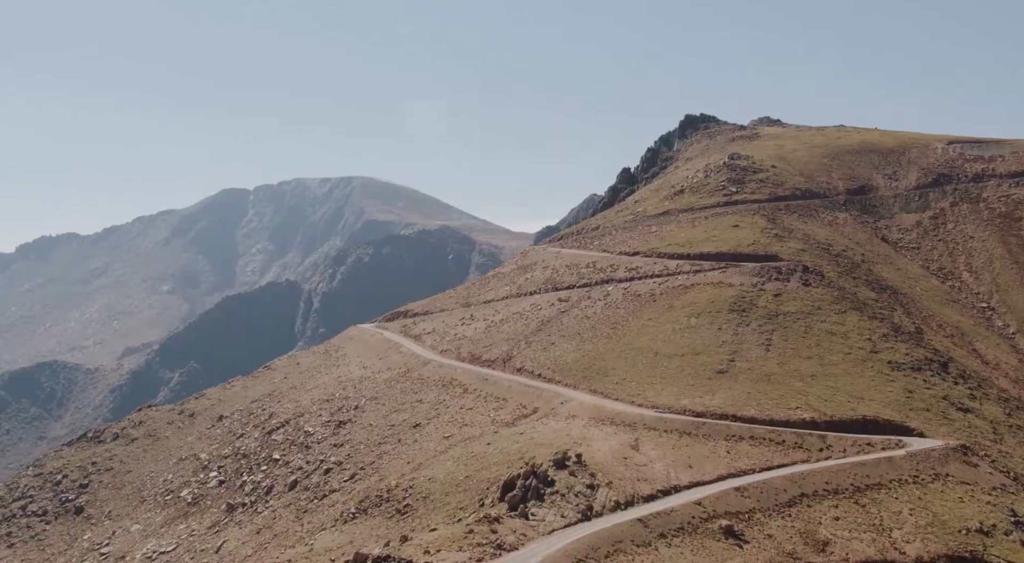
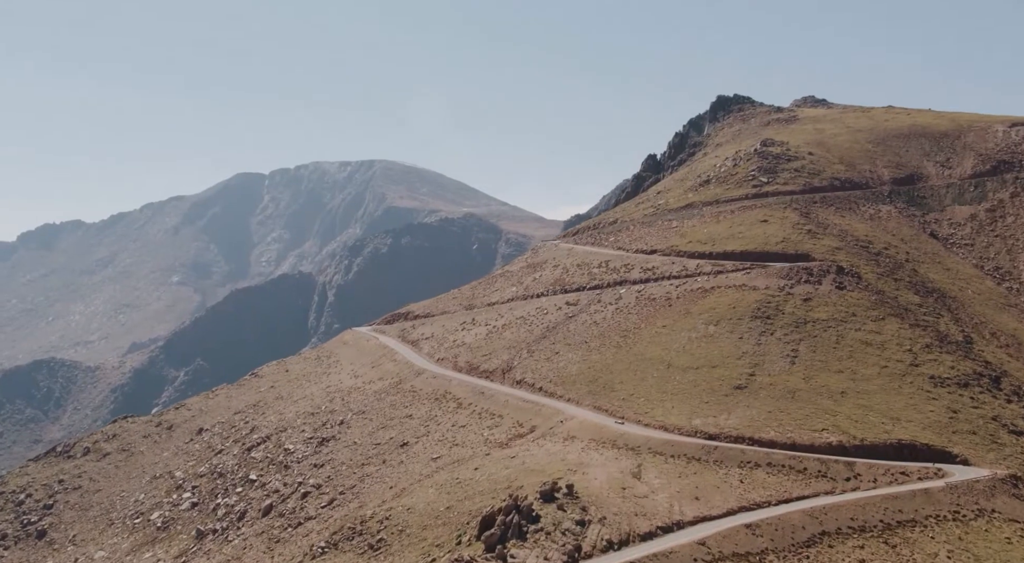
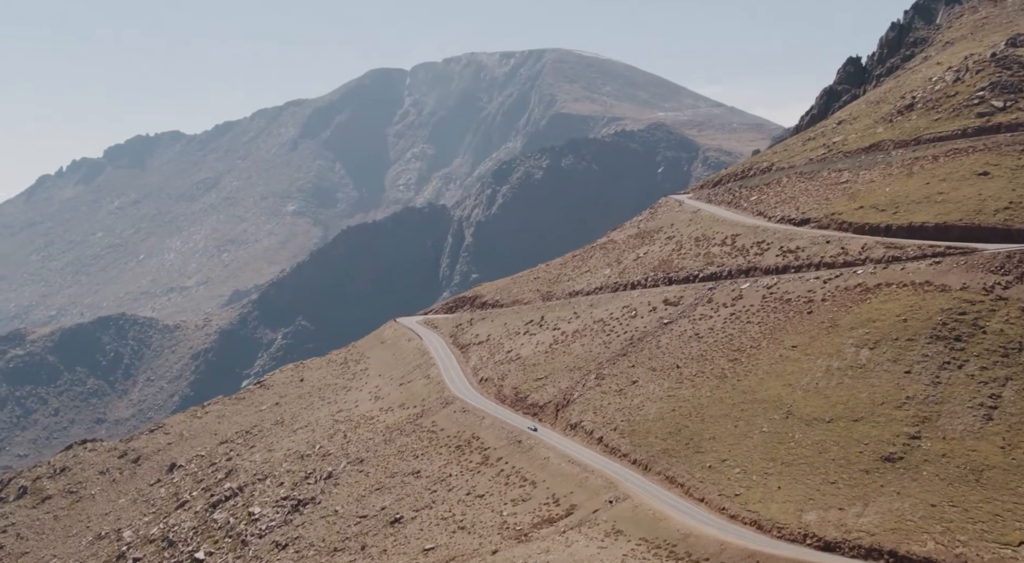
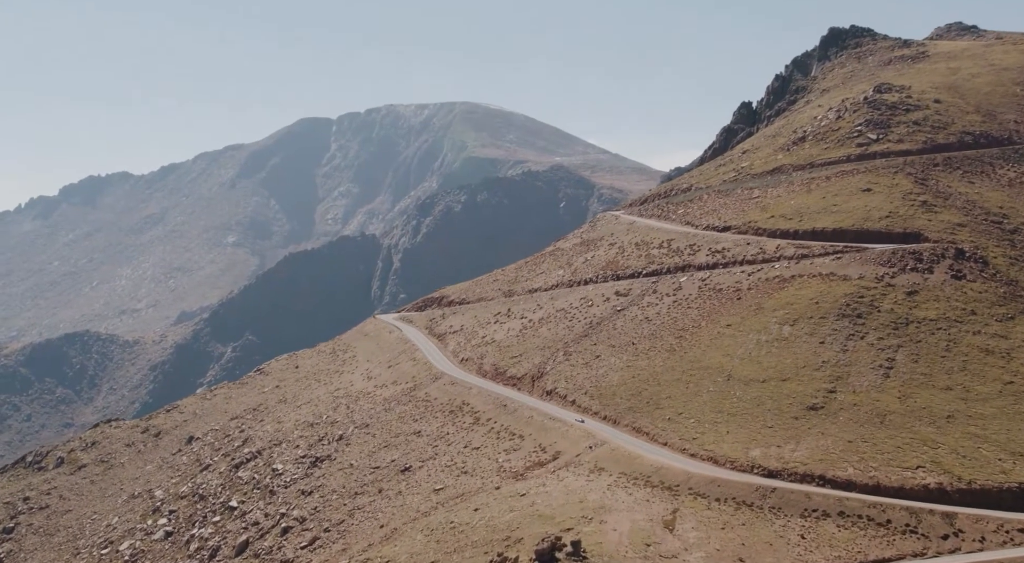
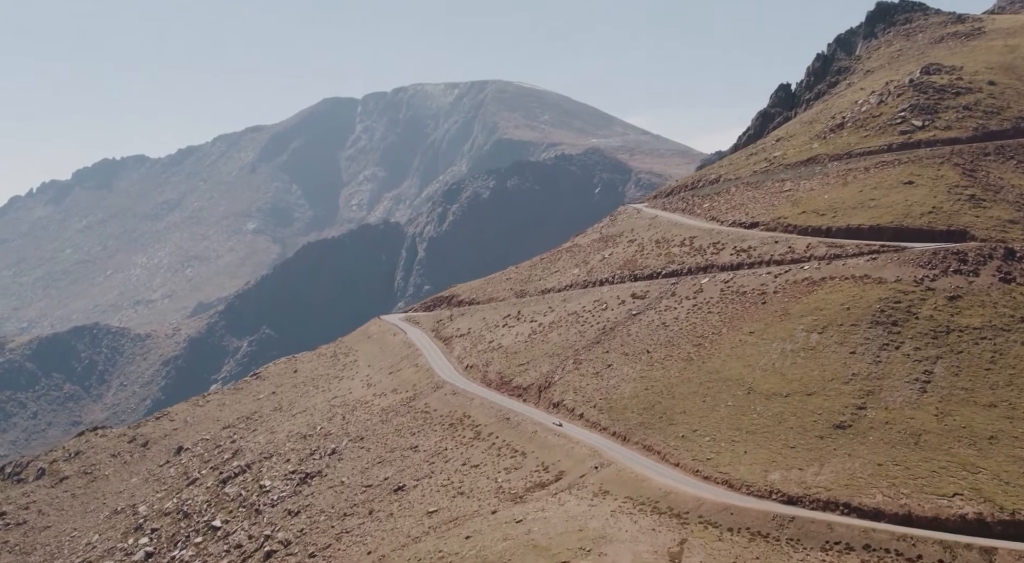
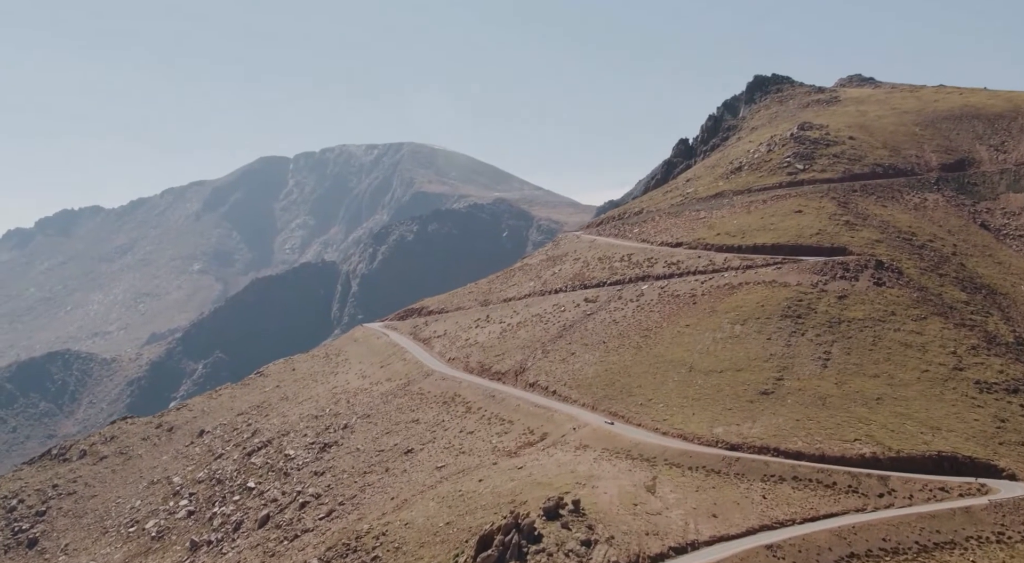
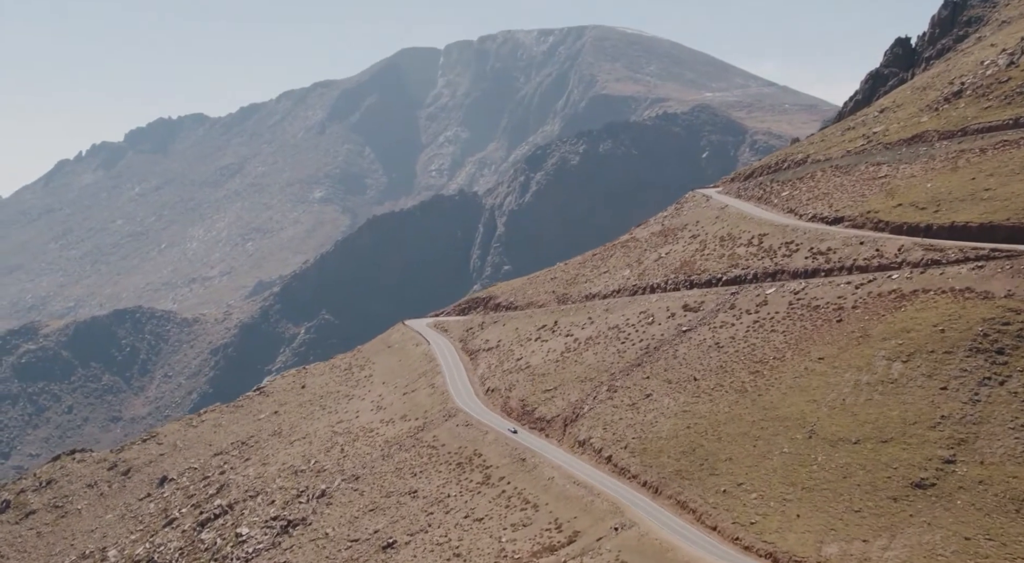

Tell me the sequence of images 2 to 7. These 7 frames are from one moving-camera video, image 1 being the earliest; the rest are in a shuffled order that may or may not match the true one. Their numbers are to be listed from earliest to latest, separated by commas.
2, 6, 4, 5, 3, 7
